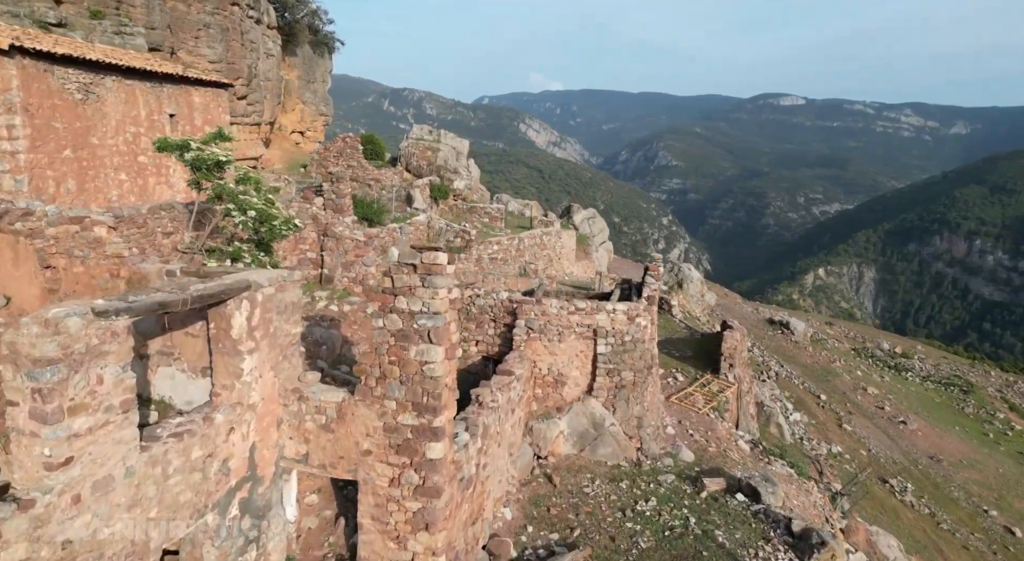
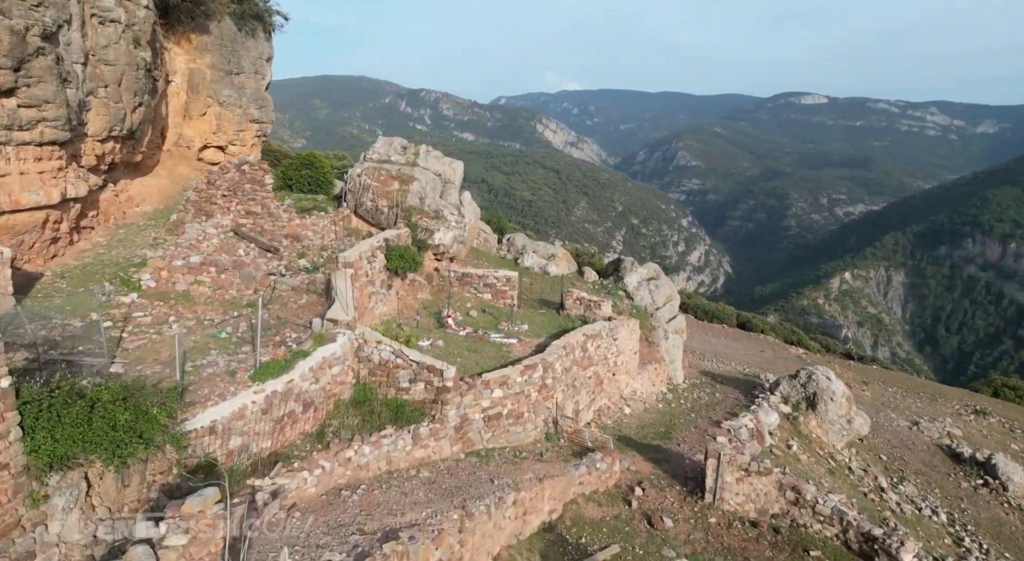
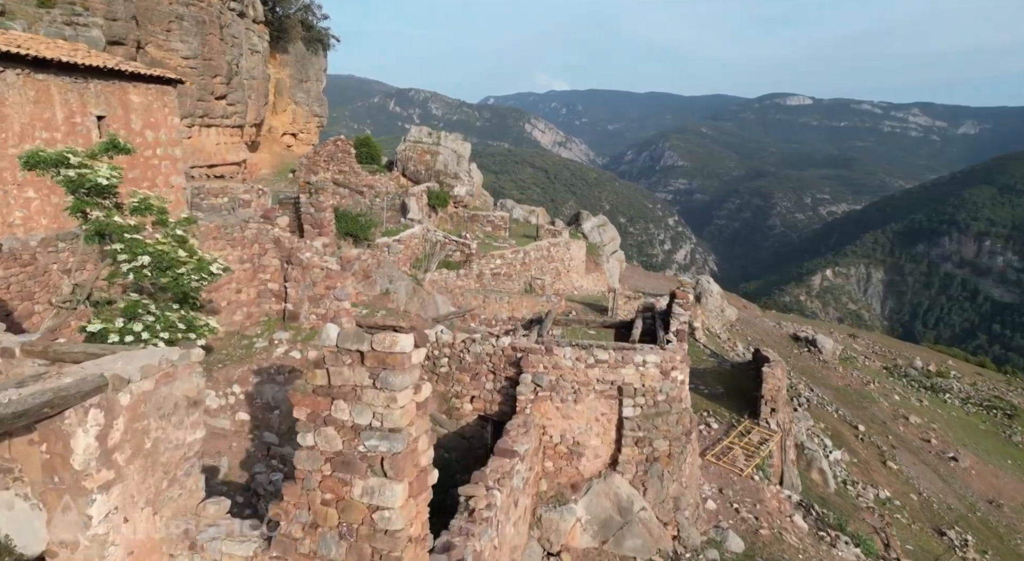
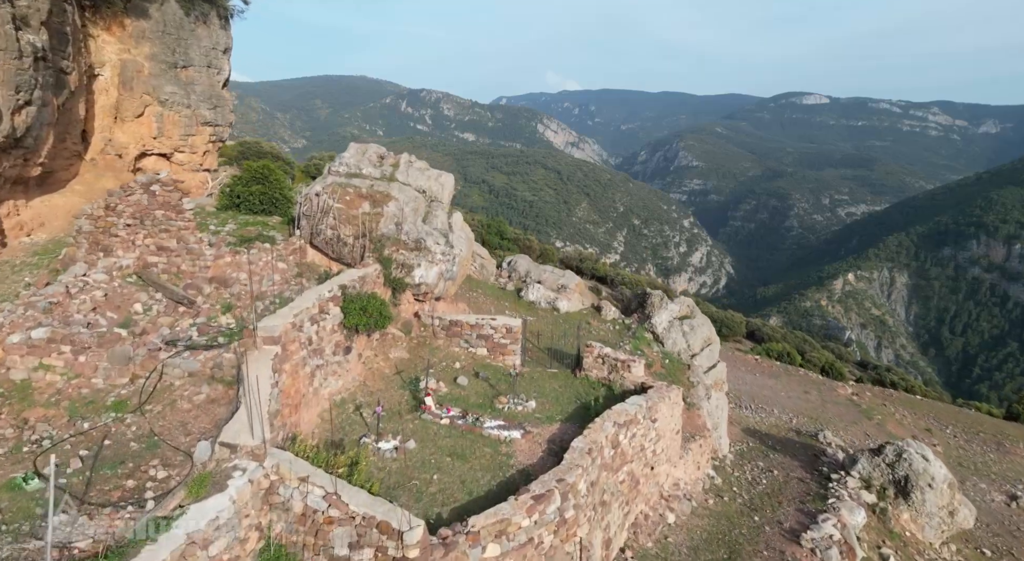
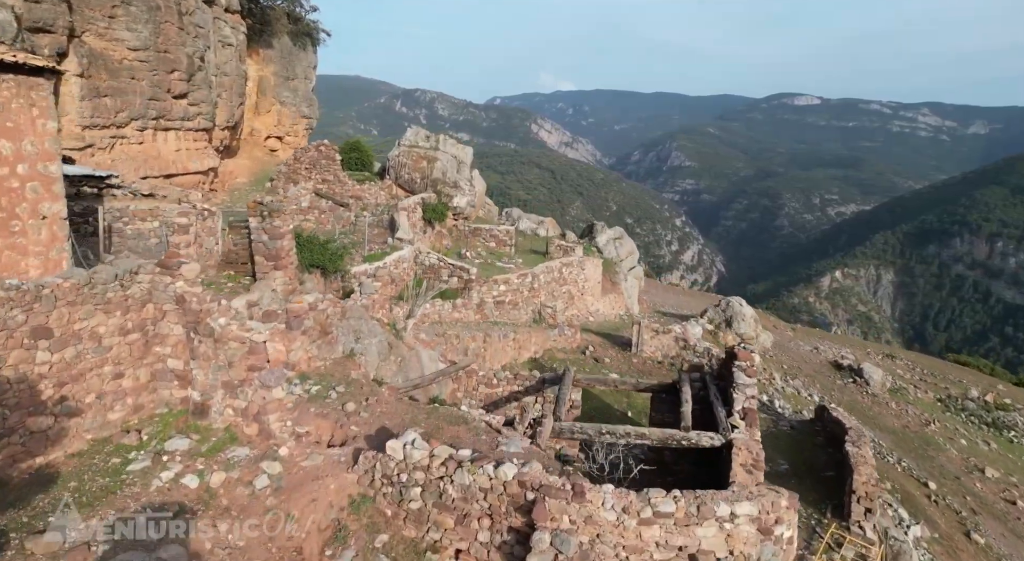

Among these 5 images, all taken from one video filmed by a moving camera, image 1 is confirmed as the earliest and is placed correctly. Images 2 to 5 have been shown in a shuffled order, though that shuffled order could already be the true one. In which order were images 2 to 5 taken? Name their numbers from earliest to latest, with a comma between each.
3, 5, 2, 4
